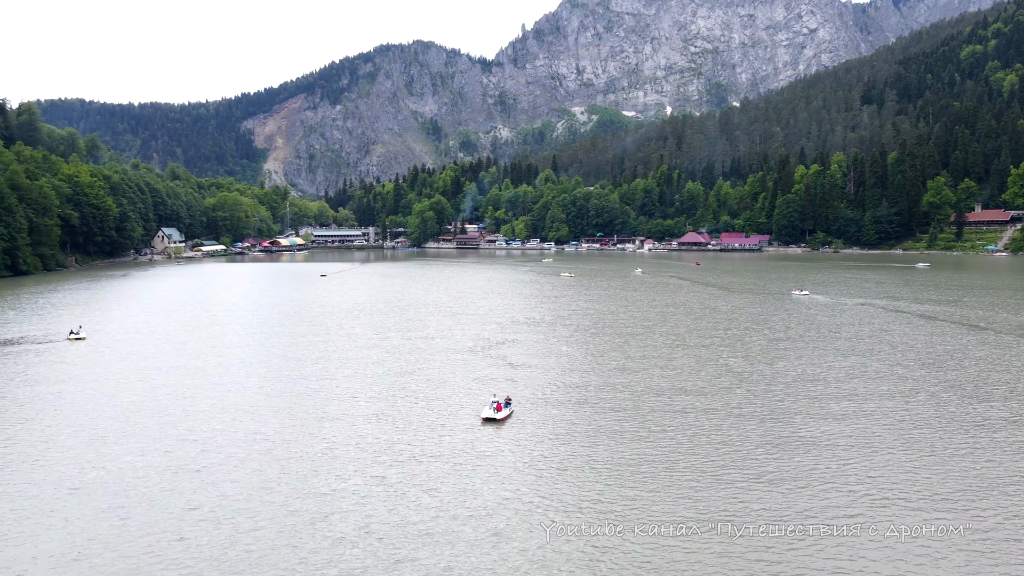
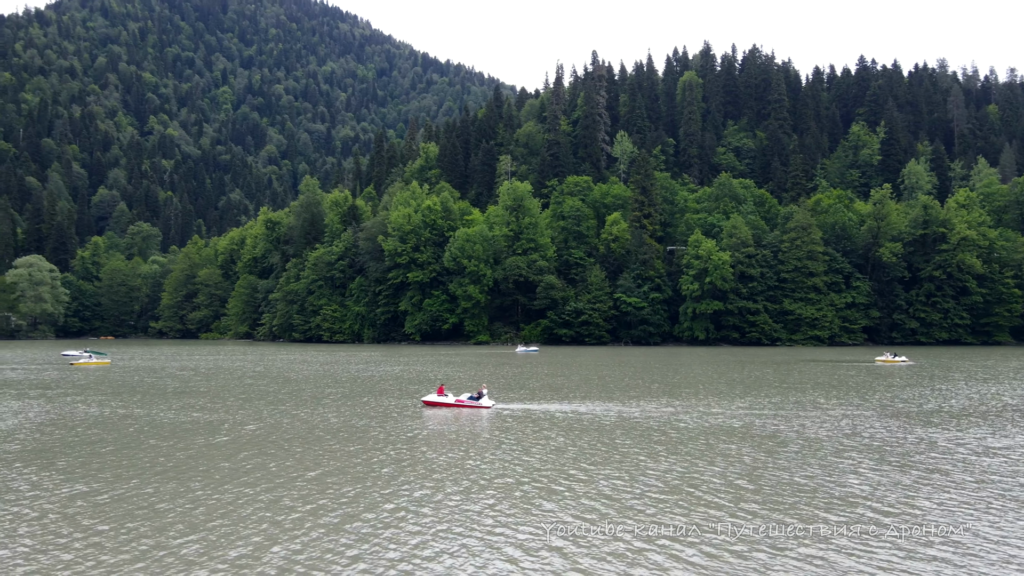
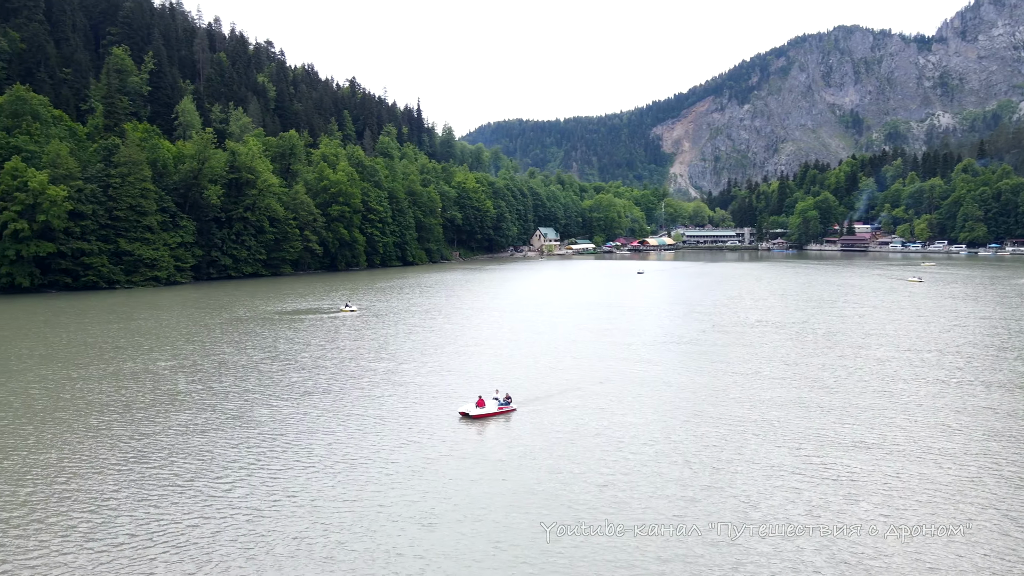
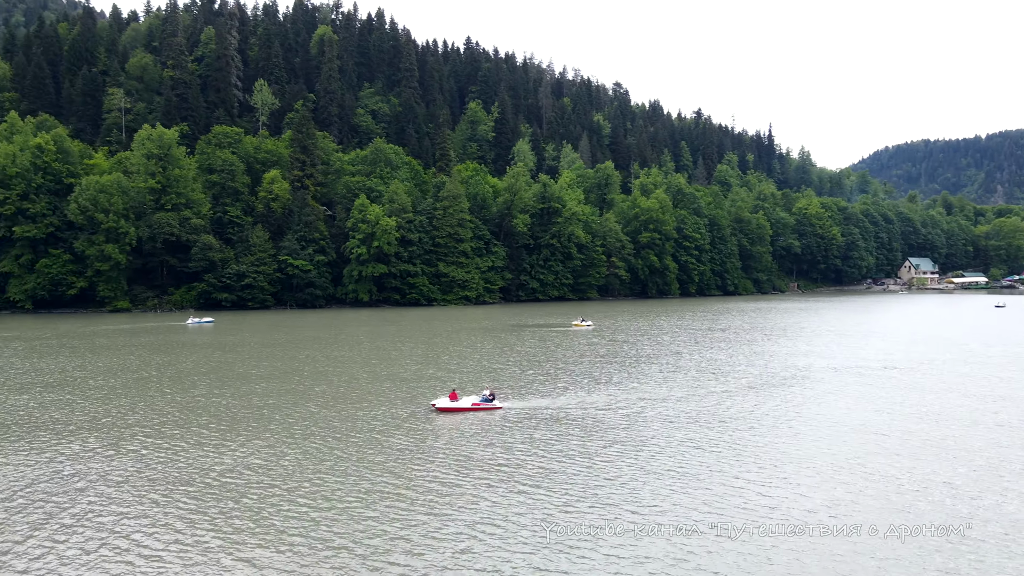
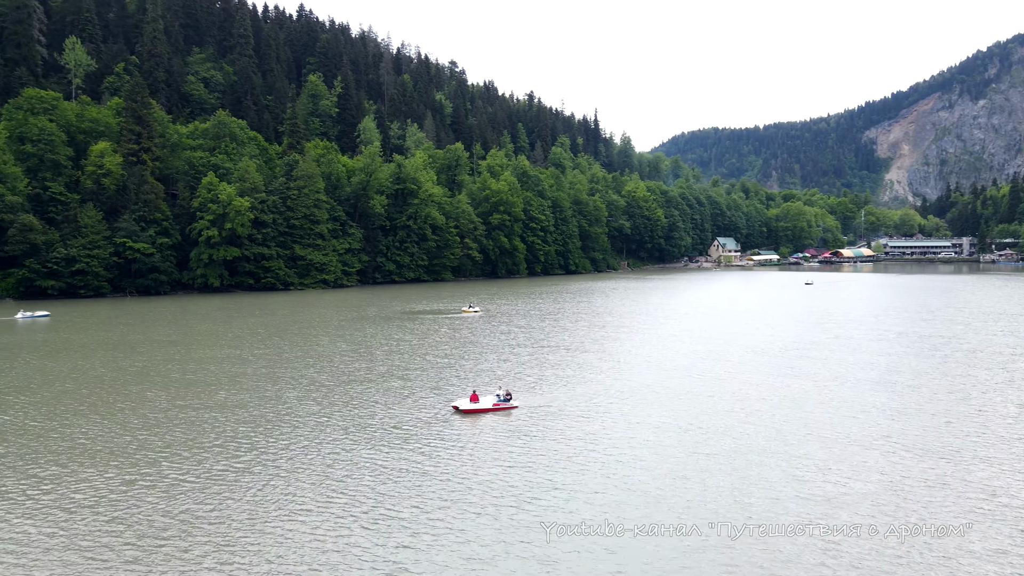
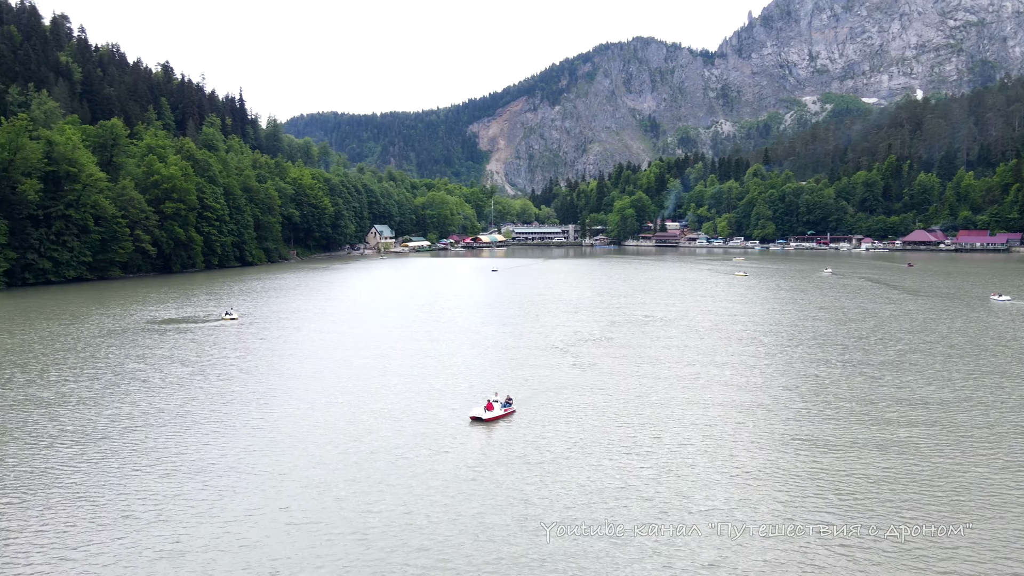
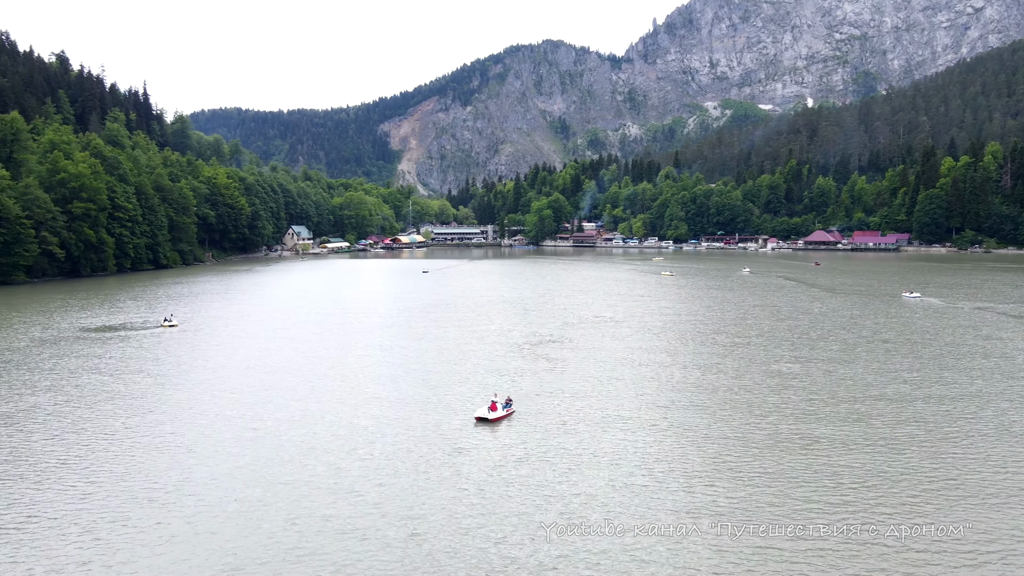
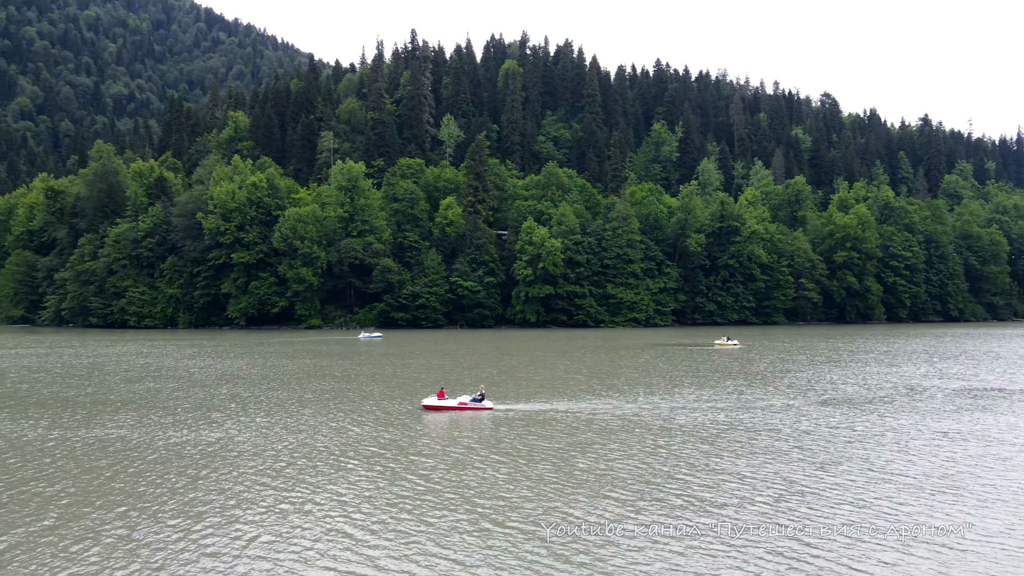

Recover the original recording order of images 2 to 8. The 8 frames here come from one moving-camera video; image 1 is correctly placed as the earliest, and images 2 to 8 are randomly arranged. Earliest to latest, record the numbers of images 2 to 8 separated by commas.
7, 6, 3, 5, 4, 8, 2
